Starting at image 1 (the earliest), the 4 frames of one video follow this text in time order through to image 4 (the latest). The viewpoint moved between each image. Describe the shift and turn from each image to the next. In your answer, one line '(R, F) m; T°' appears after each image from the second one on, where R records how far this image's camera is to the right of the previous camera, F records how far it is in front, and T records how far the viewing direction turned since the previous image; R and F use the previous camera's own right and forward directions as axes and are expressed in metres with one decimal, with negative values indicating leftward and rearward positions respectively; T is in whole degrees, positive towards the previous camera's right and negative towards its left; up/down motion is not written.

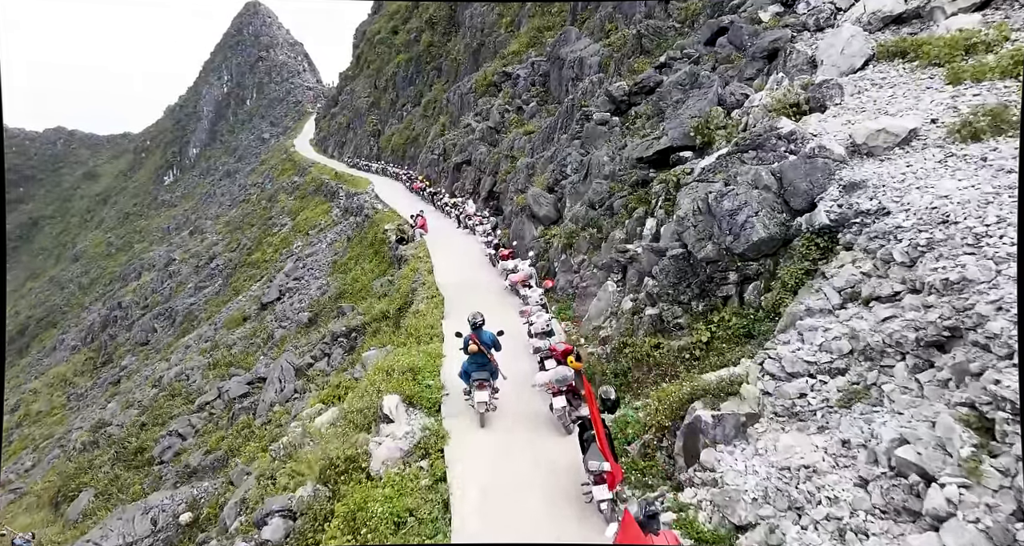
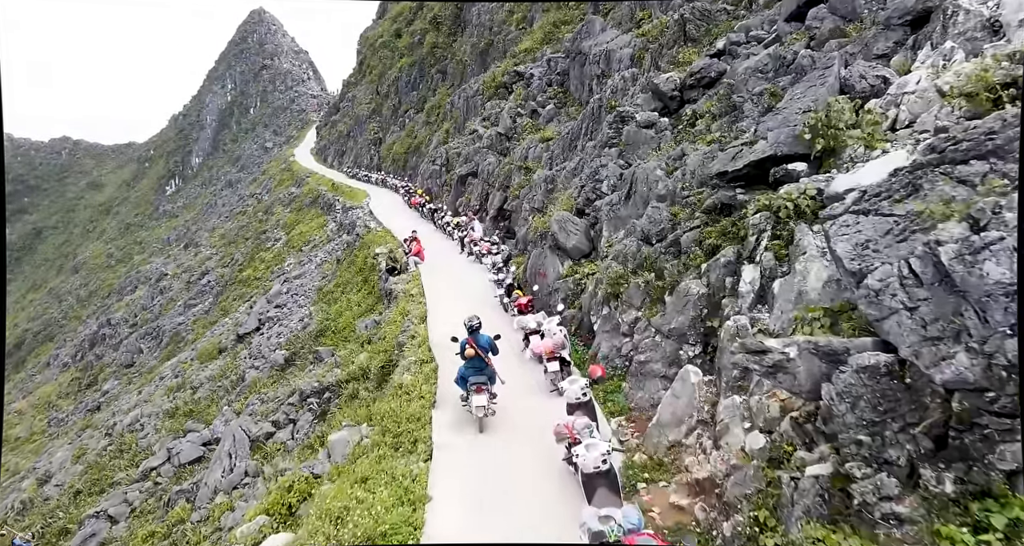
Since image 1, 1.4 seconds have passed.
(-0.2, +3.3) m; -1°
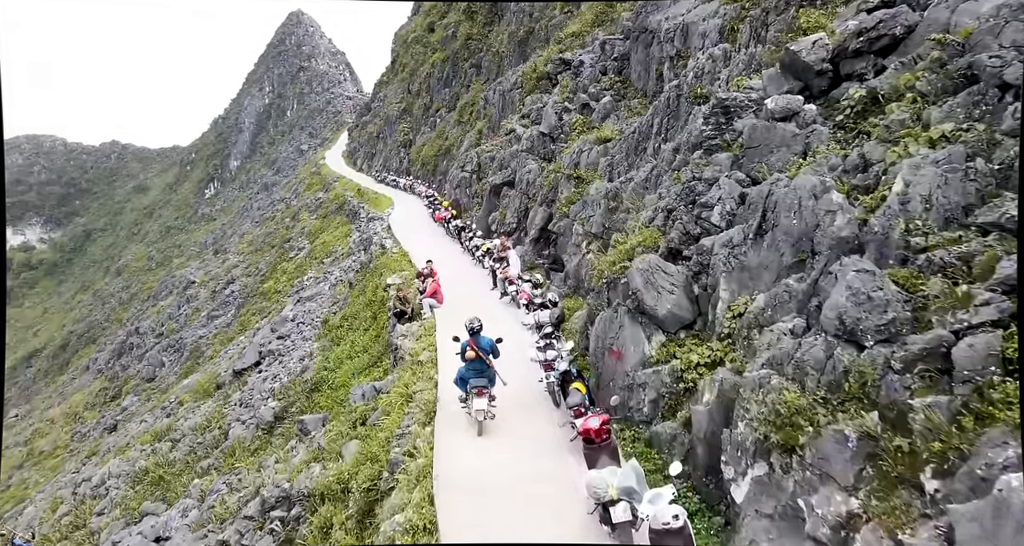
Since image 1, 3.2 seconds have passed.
(-0.3, +4.0) m; -4°
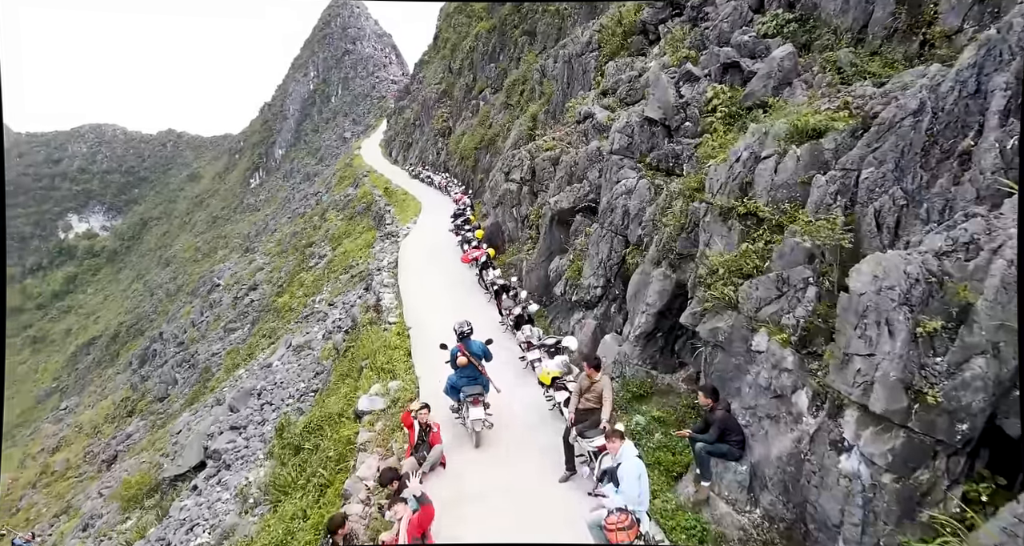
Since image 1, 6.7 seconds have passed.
(-0.6, +7.9) m; -5°
